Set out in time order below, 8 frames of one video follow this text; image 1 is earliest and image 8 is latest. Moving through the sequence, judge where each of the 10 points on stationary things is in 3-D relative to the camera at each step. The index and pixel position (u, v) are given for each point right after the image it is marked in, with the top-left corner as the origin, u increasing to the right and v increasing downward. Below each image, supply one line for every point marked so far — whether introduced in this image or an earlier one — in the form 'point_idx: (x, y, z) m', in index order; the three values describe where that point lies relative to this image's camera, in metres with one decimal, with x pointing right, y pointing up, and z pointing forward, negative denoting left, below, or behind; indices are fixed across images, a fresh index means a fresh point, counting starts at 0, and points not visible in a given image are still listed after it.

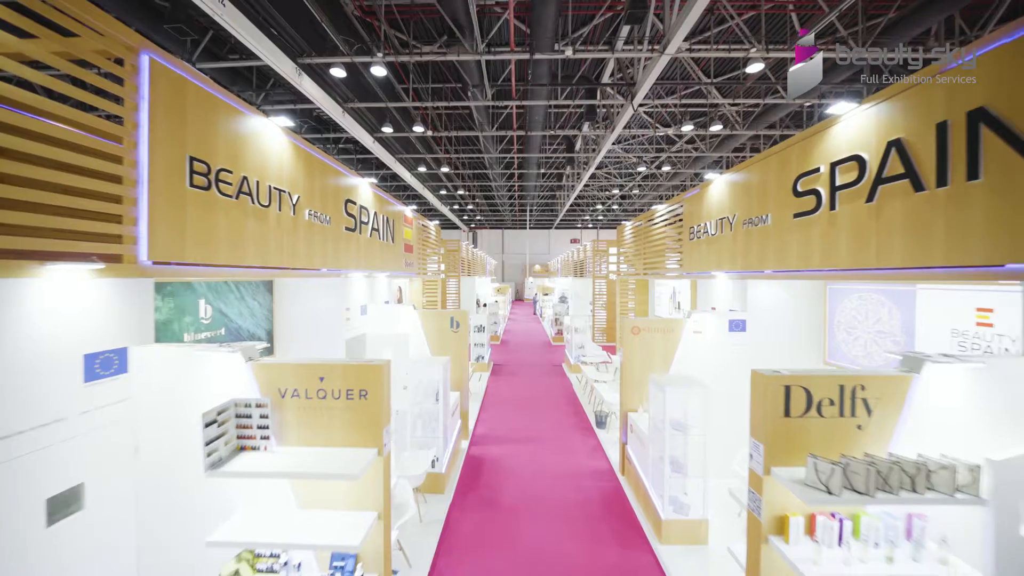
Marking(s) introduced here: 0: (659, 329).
0: (+1.4, -0.4, +5.0) m
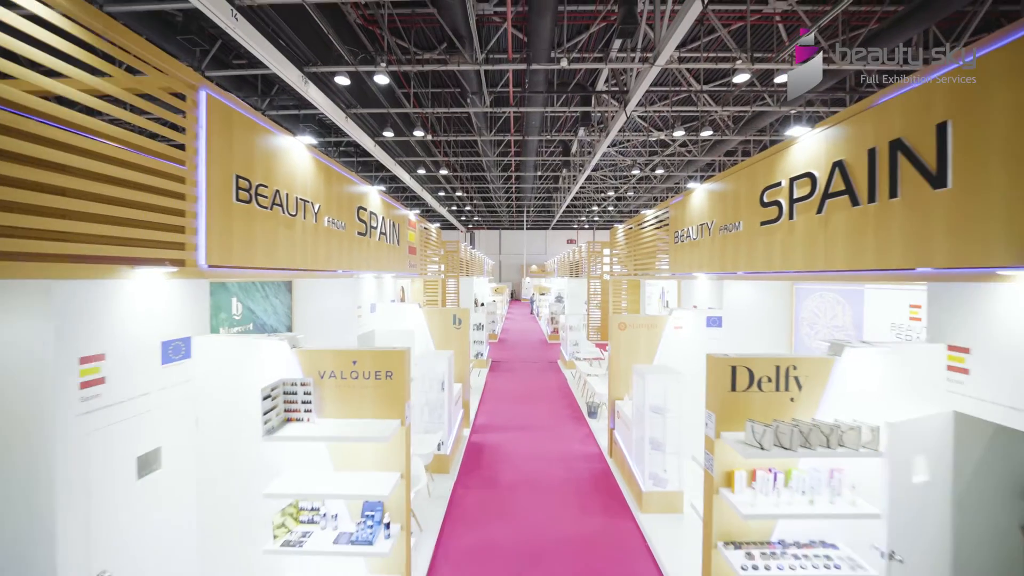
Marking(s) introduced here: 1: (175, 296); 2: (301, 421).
0: (+1.4, -0.4, +5.6) m
1: (-1.9, 0.0, +2.9) m
2: (-1.2, -0.8, +2.9) m
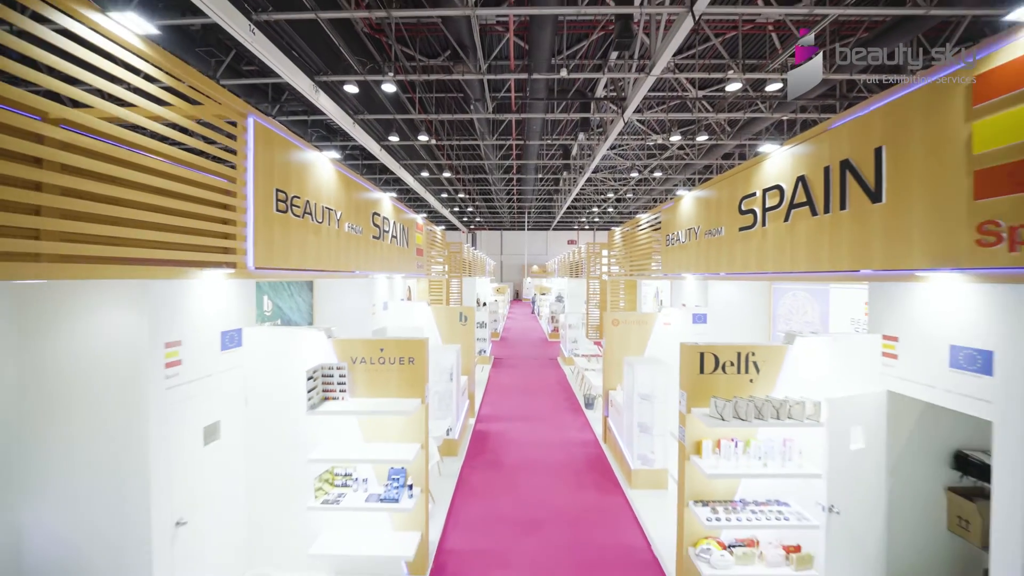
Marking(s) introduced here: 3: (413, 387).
0: (+1.4, -0.4, +6.1) m
1: (-1.9, 0.0, +3.5) m
2: (-1.2, -0.7, +3.5) m
3: (-0.7, -0.7, +3.5) m
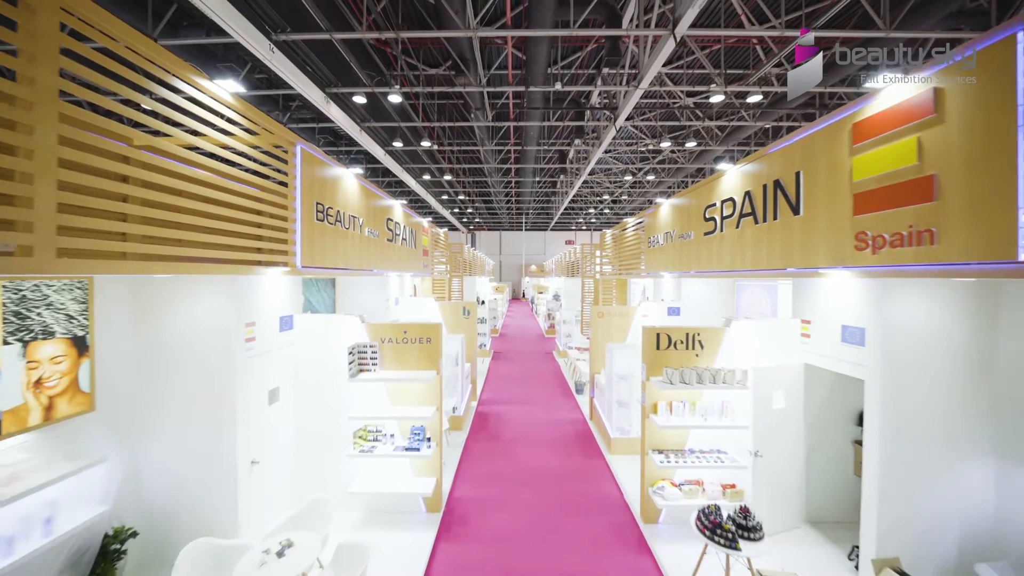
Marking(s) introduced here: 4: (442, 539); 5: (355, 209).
0: (+1.4, -0.4, +6.9) m
1: (-1.9, 0.0, +4.3) m
2: (-1.2, -0.7, +4.3) m
3: (-0.7, -0.6, +4.3) m
4: (-0.5, -1.9, +4.0) m
5: (-1.8, +0.9, +6.0) m
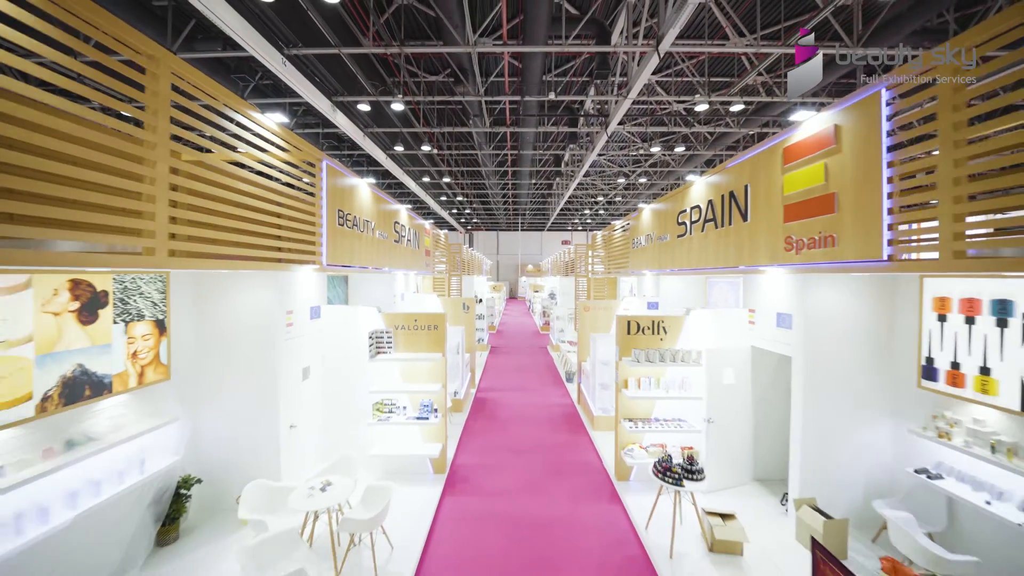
0: (+1.3, -0.3, +7.7) m
1: (-2.0, +0.1, +5.1) m
2: (-1.3, -0.7, +5.1) m
3: (-0.8, -0.6, +5.1) m
4: (-0.6, -1.9, +4.7) m
5: (-1.9, +1.0, +6.7) m
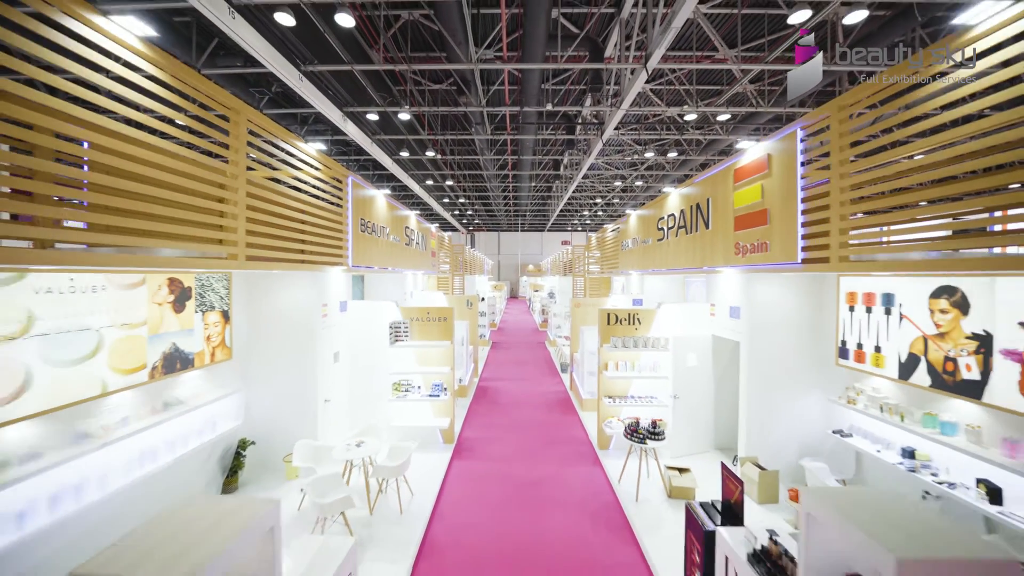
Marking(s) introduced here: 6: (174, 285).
0: (+1.3, -0.3, +8.5) m
1: (-2.0, +0.1, +5.9) m
2: (-1.3, -0.6, +5.9) m
3: (-0.8, -0.5, +5.9) m
4: (-0.6, -1.9, +5.6) m
5: (-1.9, +1.0, +7.6) m
6: (-2.6, 0.0, +3.9) m
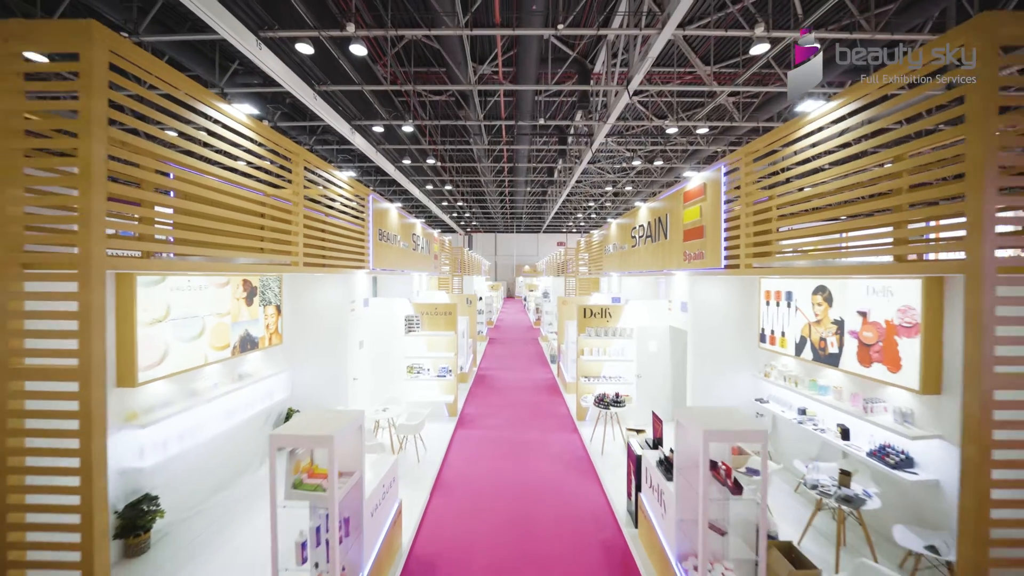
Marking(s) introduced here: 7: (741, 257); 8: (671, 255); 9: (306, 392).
0: (+1.2, -0.3, +9.8) m
1: (-2.1, +0.1, +7.1) m
2: (-1.4, -0.6, +7.1) m
3: (-0.9, -0.5, +7.1) m
4: (-0.7, -1.9, +6.8) m
5: (-2.0, +1.0, +8.8) m
6: (-2.6, 0.0, +5.1) m
7: (+2.2, +0.3, +4.8) m
8: (+2.0, +0.4, +6.5) m
9: (-2.5, -1.3, +6.2) m
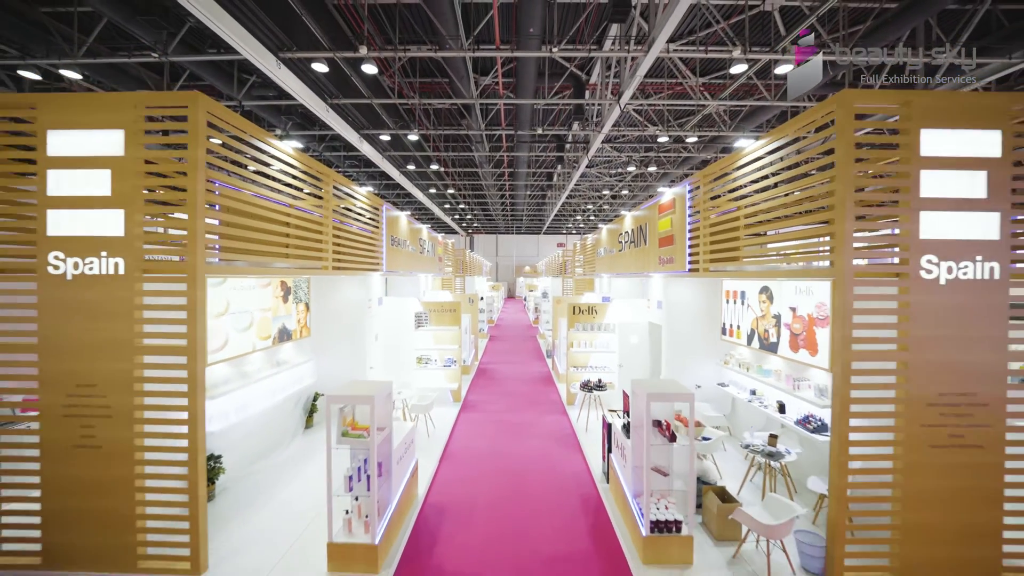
0: (+1.2, -0.3, +10.6) m
1: (-2.1, +0.1, +8.0) m
2: (-1.4, -0.6, +8.0) m
3: (-0.9, -0.5, +8.0) m
4: (-0.7, -1.9, +7.7) m
5: (-2.0, +1.0, +9.7) m
6: (-2.7, 0.0, +6.0) m
7: (+2.1, +0.3, +5.7) m
8: (+2.0, +0.4, +7.4) m
9: (-2.5, -1.3, +7.1) m
